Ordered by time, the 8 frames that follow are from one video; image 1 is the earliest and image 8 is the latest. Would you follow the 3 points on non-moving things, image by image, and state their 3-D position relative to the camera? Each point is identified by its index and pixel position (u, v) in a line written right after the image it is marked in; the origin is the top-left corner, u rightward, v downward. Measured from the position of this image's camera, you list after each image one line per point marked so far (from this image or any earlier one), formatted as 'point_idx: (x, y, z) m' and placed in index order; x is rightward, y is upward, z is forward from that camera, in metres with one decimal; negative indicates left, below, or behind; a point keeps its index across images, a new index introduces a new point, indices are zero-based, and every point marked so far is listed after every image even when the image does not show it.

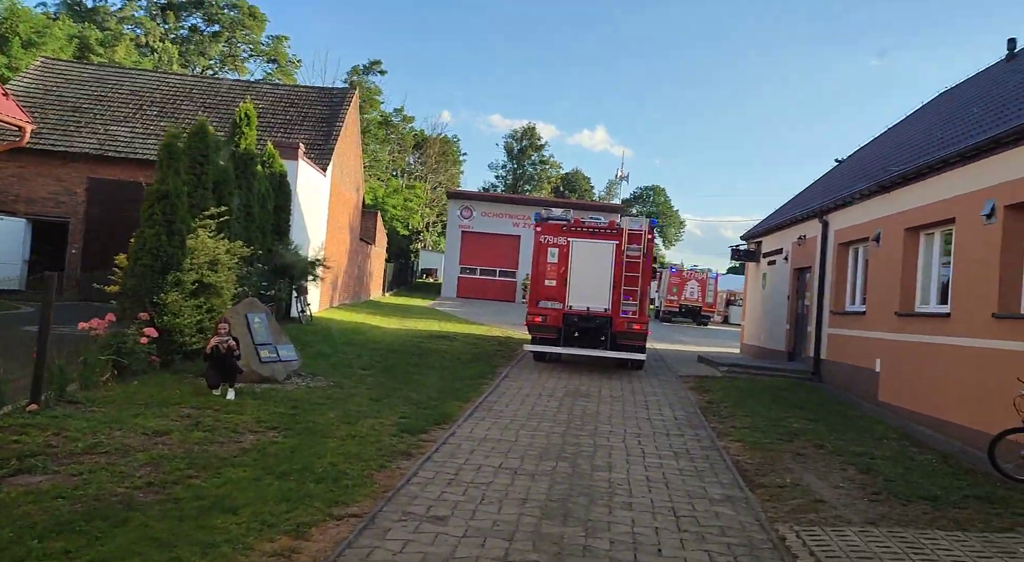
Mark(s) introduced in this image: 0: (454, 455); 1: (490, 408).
0: (-0.6, -1.9, +7.6) m
1: (-0.3, -1.8, +10.0) m
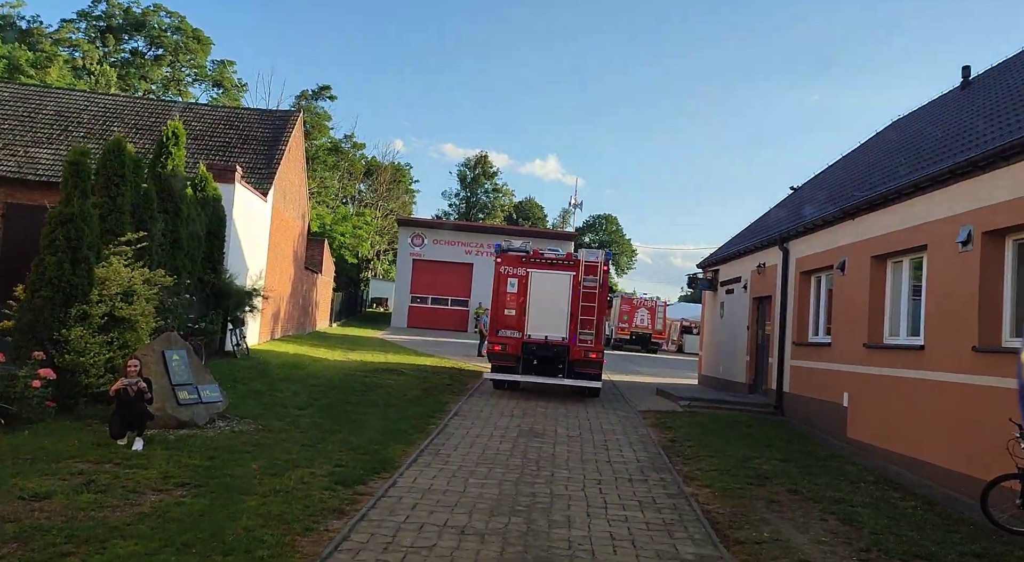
0: (-1.1, -2.2, +6.7) m
1: (-1.0, -2.2, +9.1) m
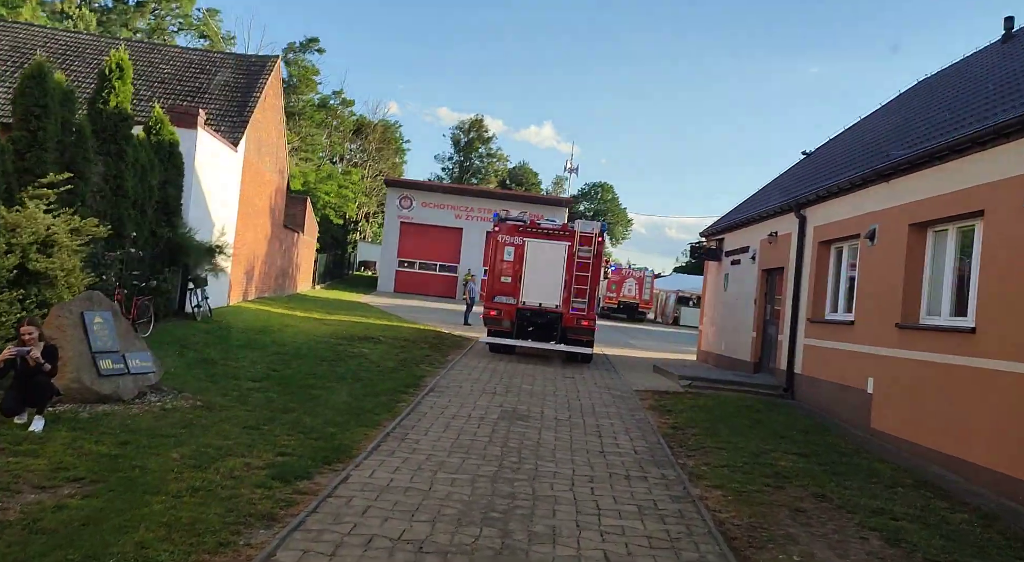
0: (-1.3, -1.8, +5.4) m
1: (-1.2, -1.7, +7.9) m
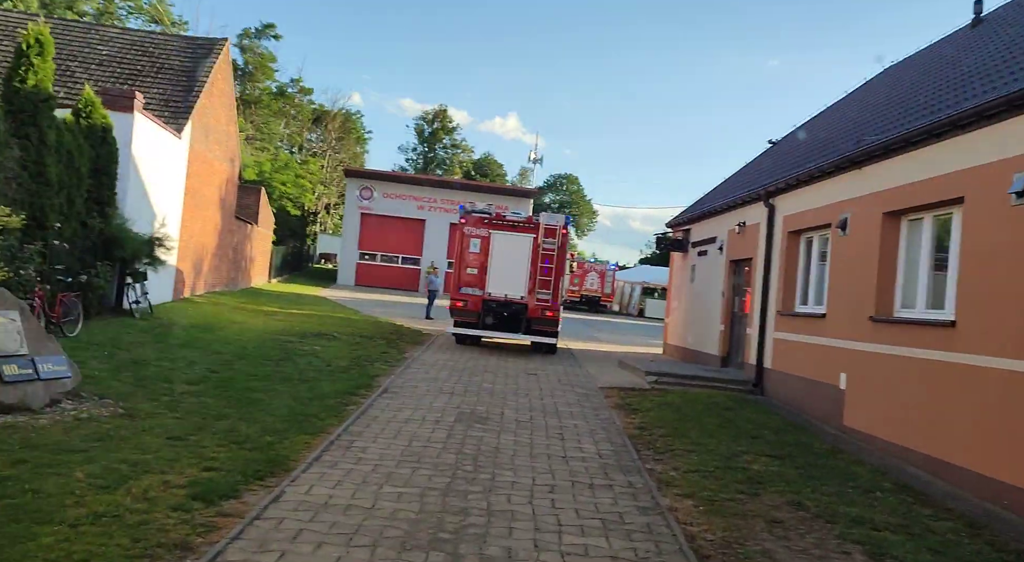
0: (-1.7, -1.8, +4.8) m
1: (-1.7, -1.7, +7.2) m
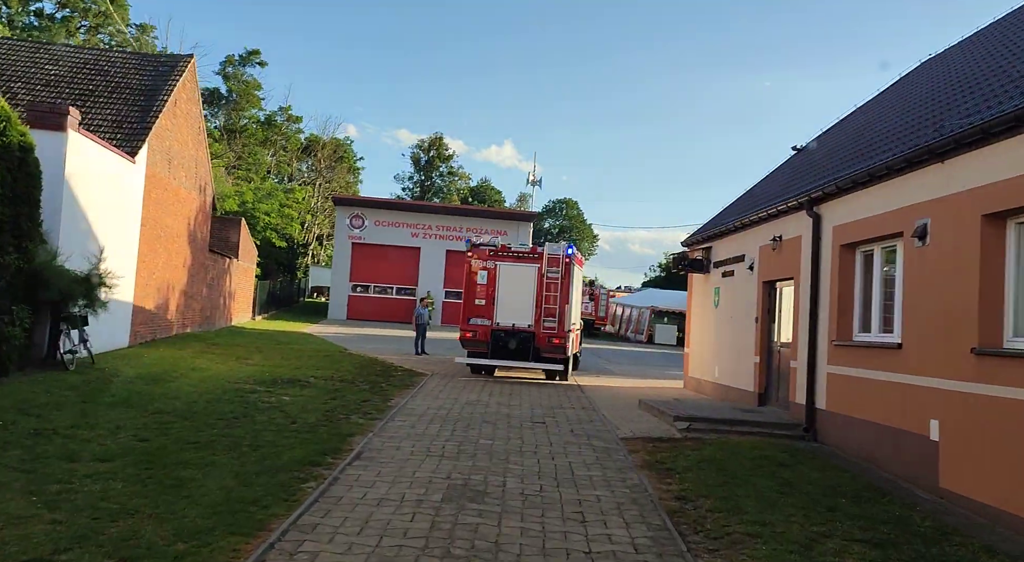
0: (-1.6, -2.0, +2.8) m
1: (-1.6, -2.0, +5.2) m
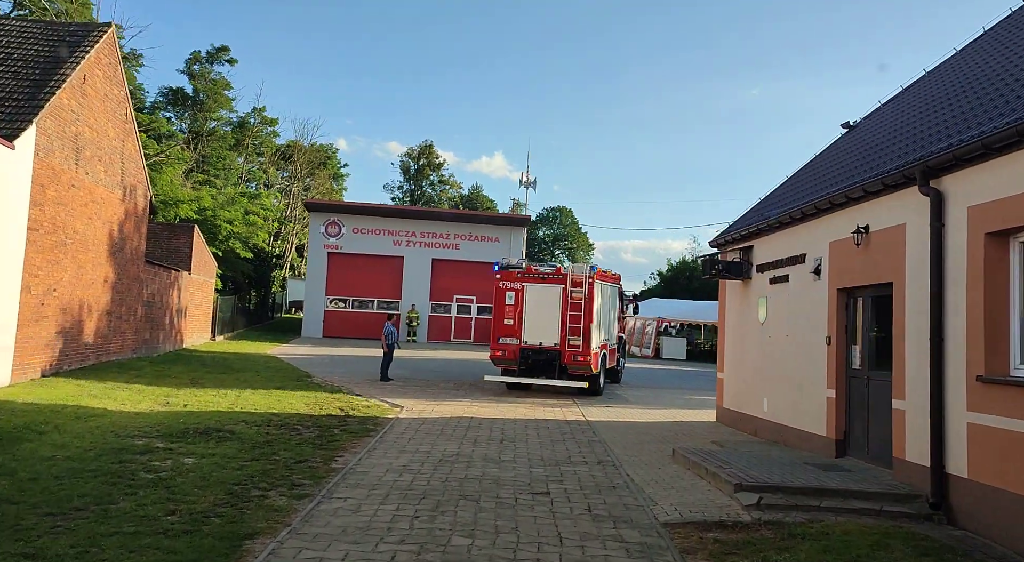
0: (-1.7, -2.1, -0.4) m
1: (-1.7, -2.1, +2.1) m
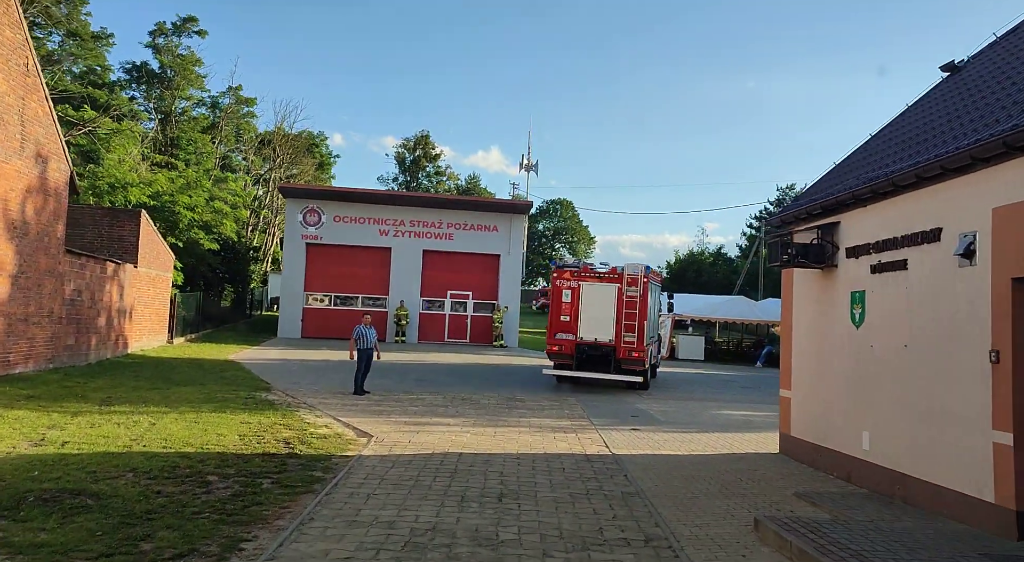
0: (-1.6, -2.0, -3.6) m
1: (-1.7, -2.0, -1.1) m
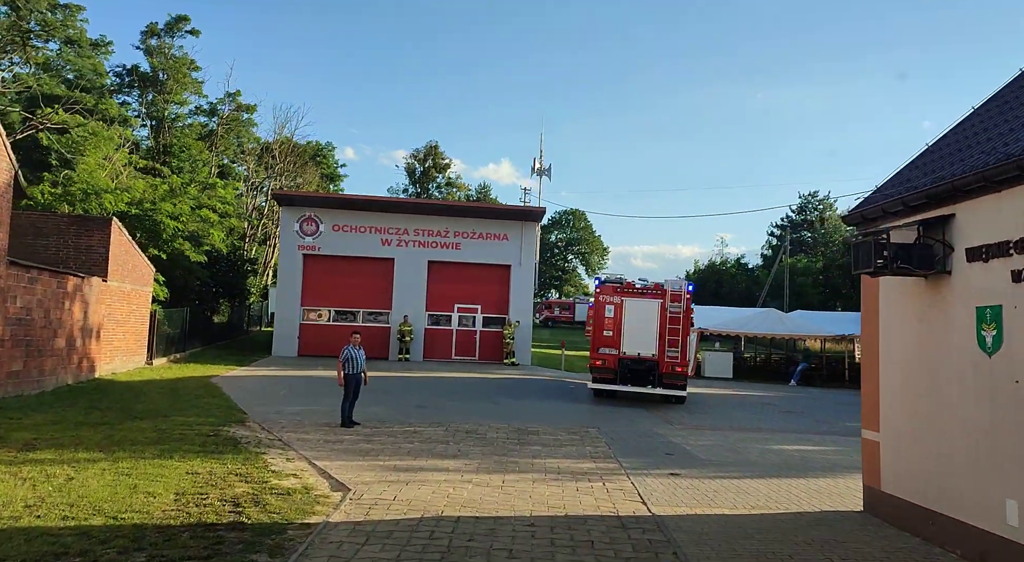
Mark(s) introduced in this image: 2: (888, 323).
0: (-1.7, -2.0, -5.7) m
1: (-1.7, -2.0, -3.2) m
2: (+4.1, -0.5, +7.7) m
